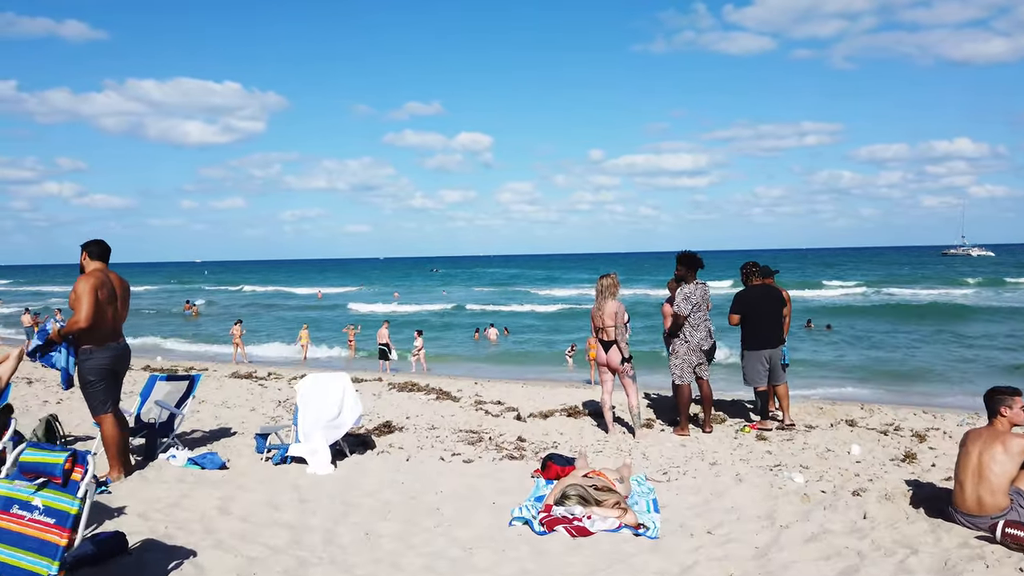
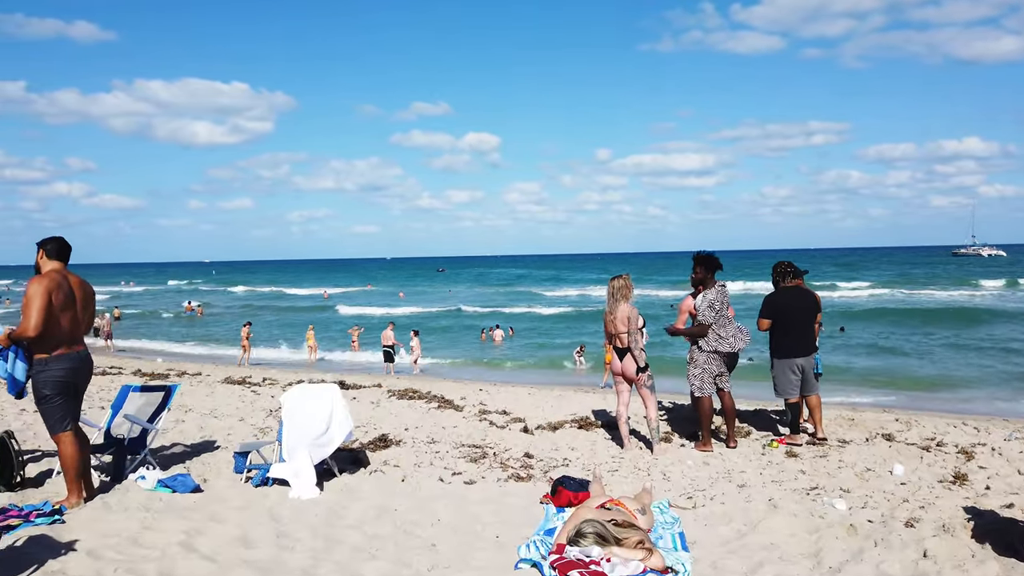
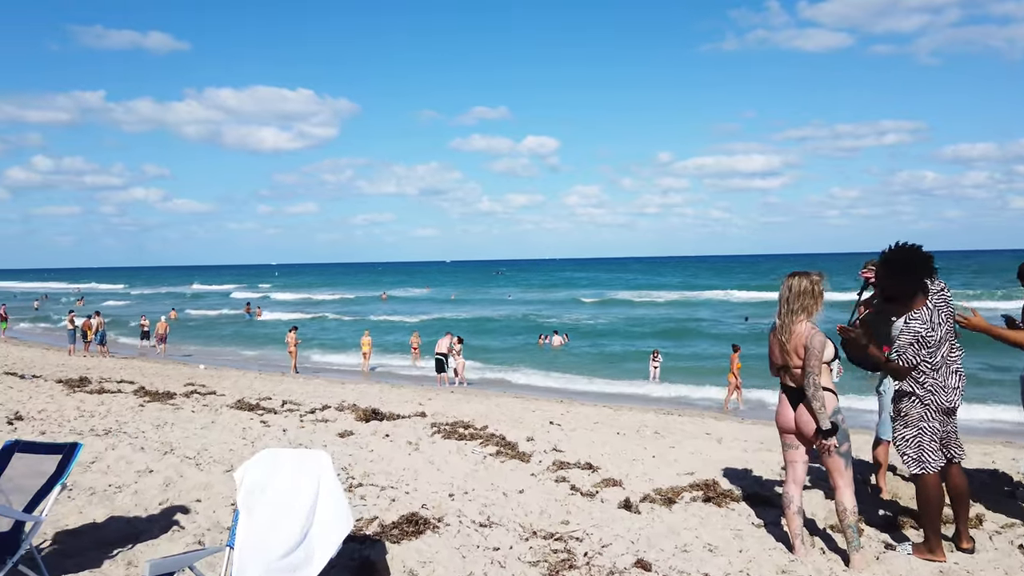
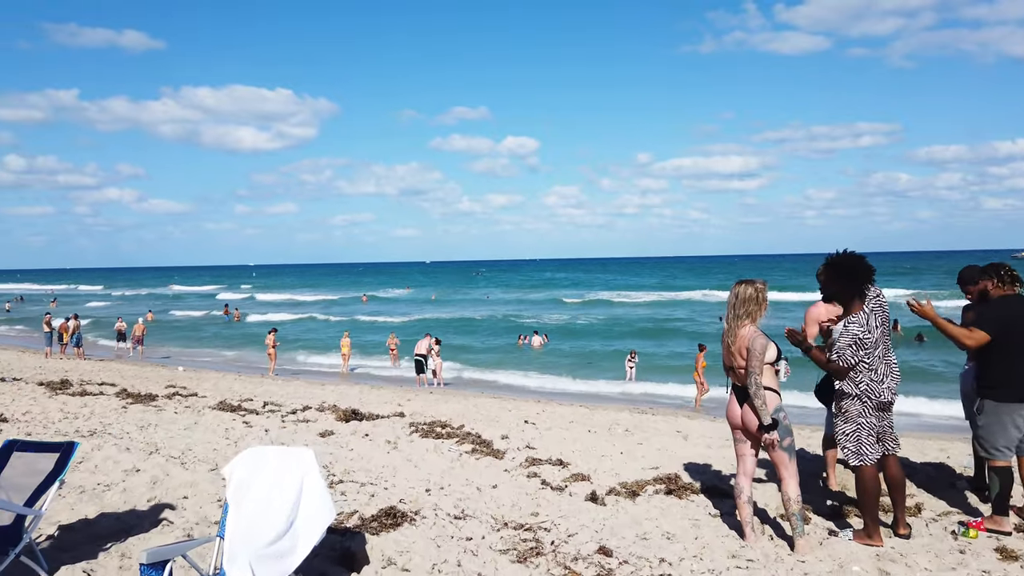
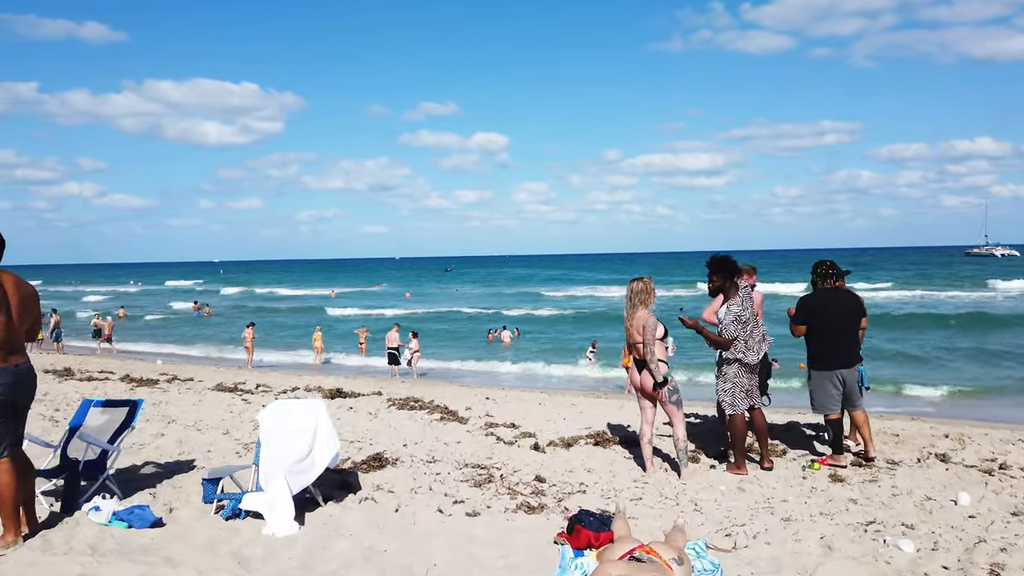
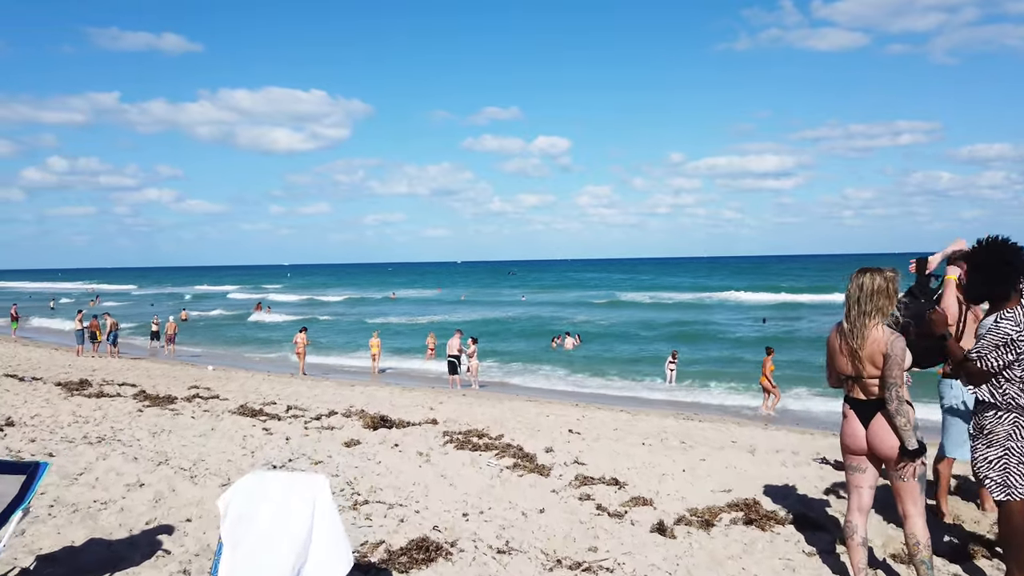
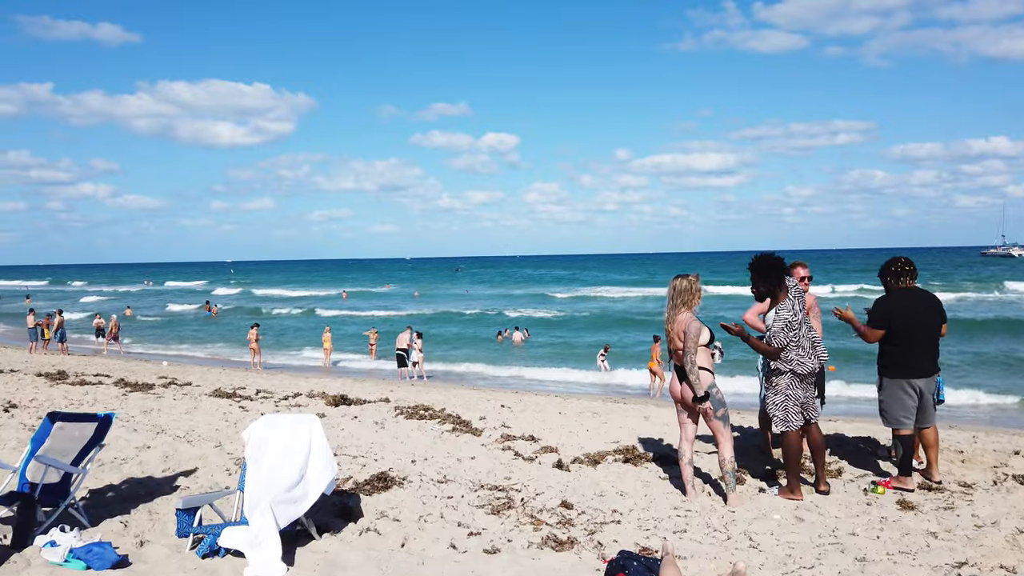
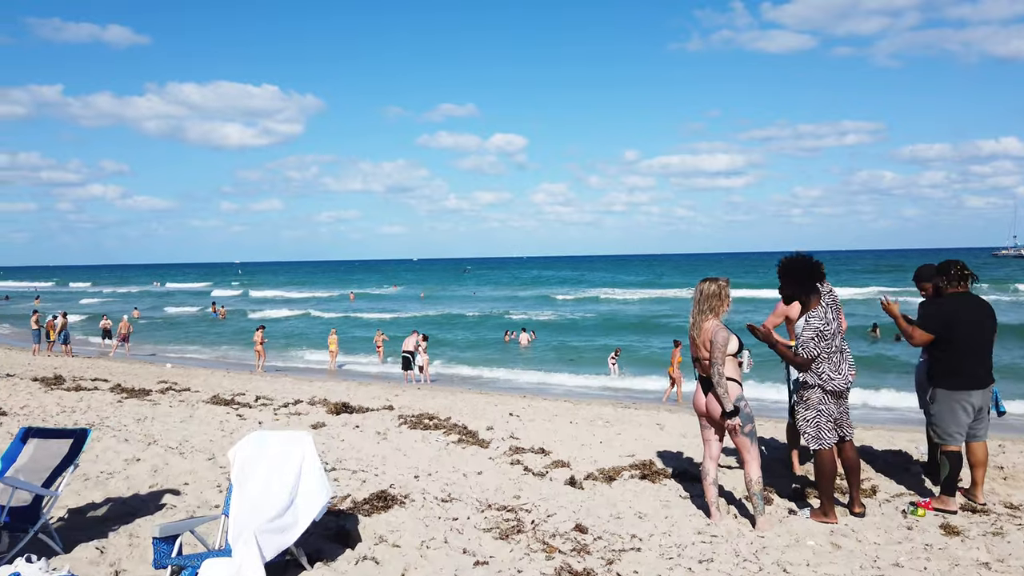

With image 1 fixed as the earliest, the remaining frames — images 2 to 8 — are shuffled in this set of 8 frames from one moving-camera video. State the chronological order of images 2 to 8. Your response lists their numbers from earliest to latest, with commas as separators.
2, 5, 7, 8, 4, 3, 6
